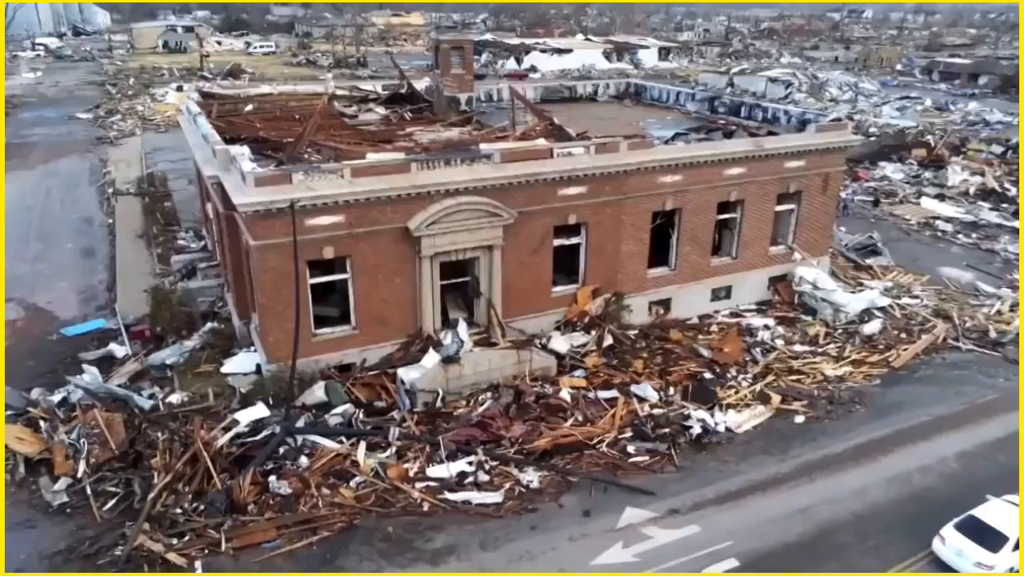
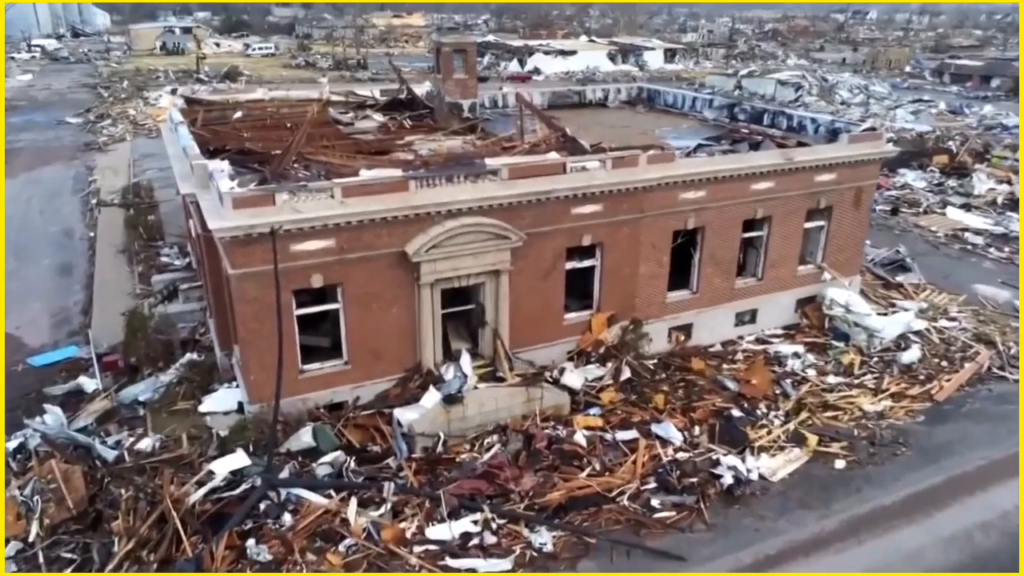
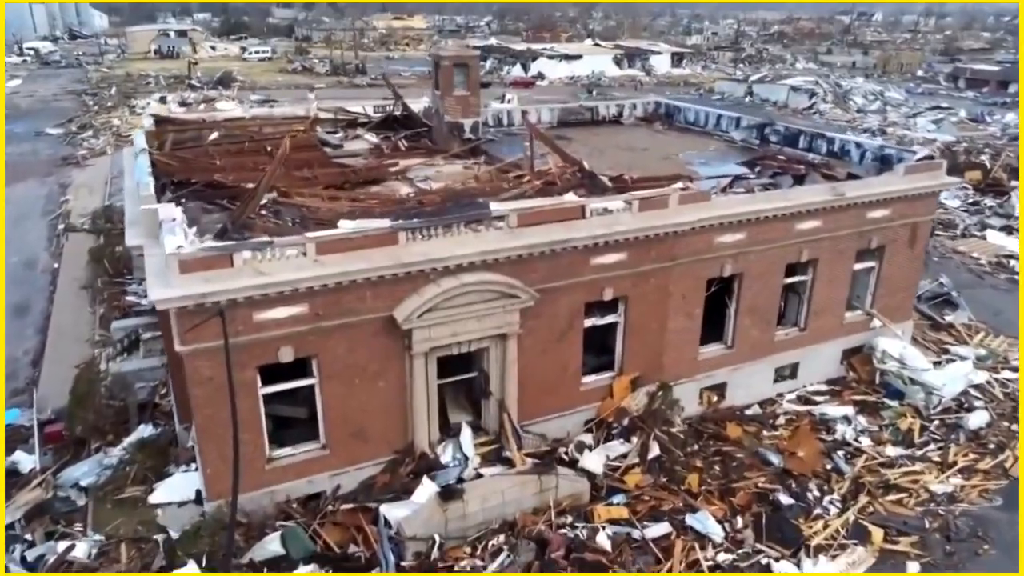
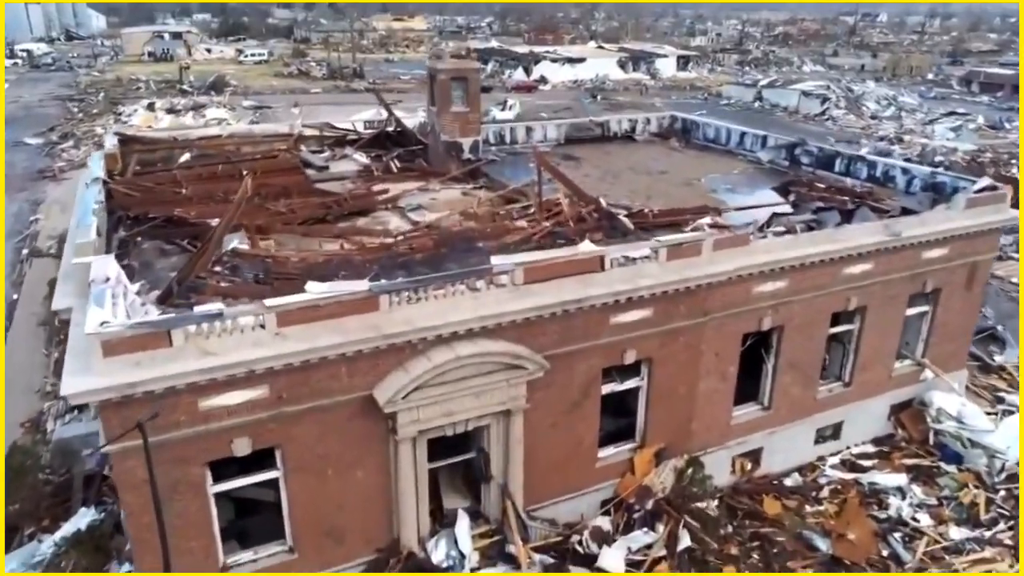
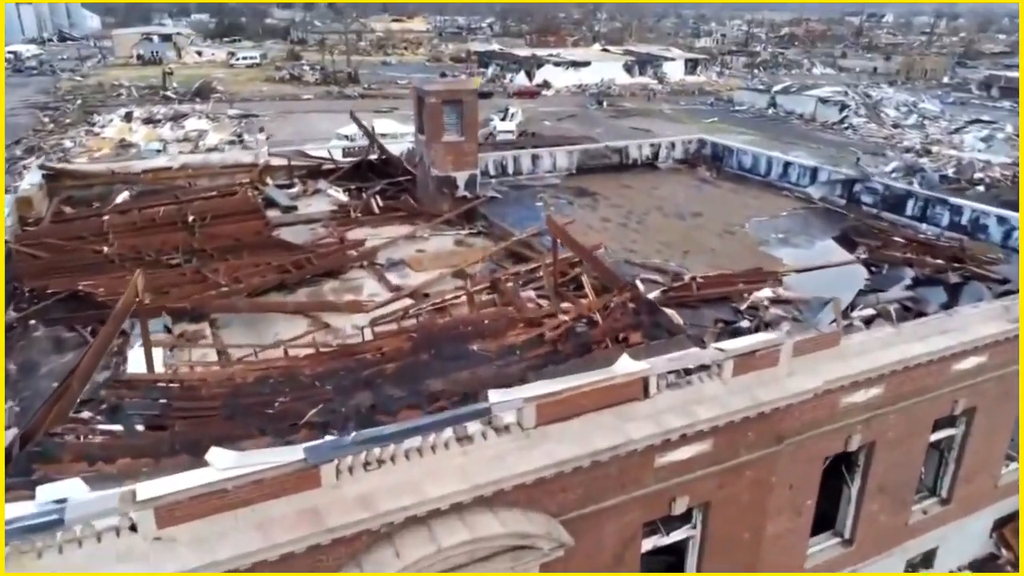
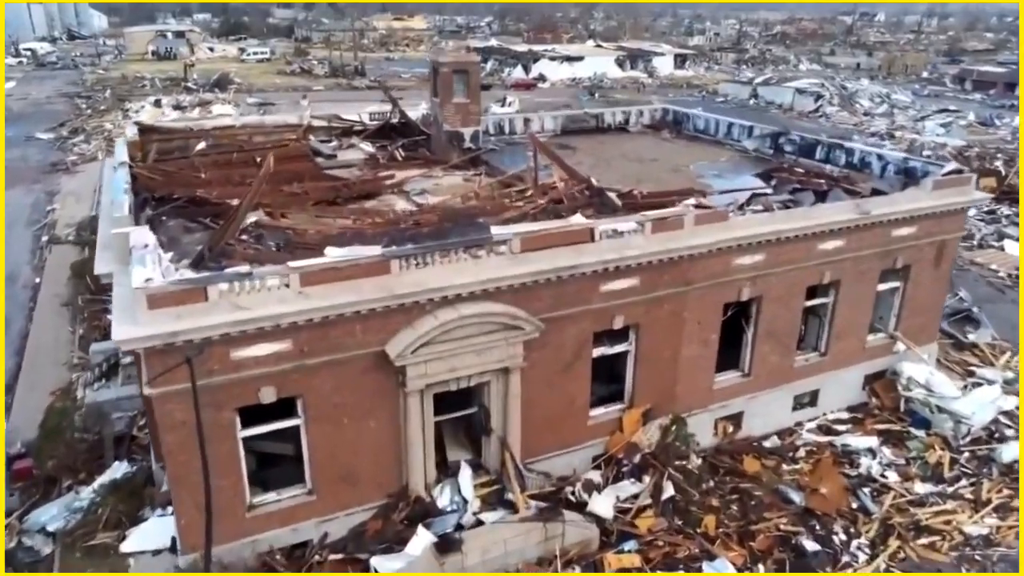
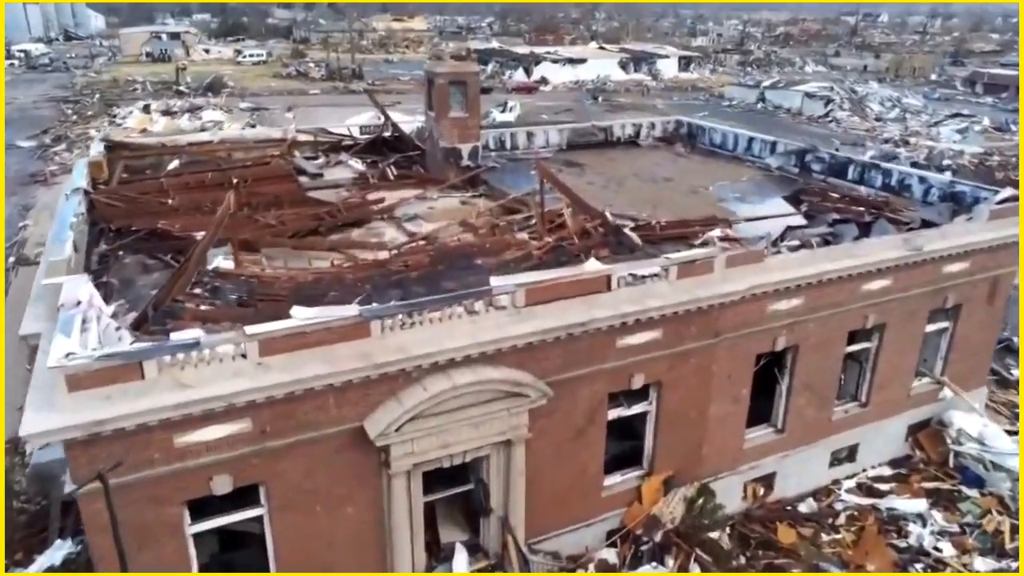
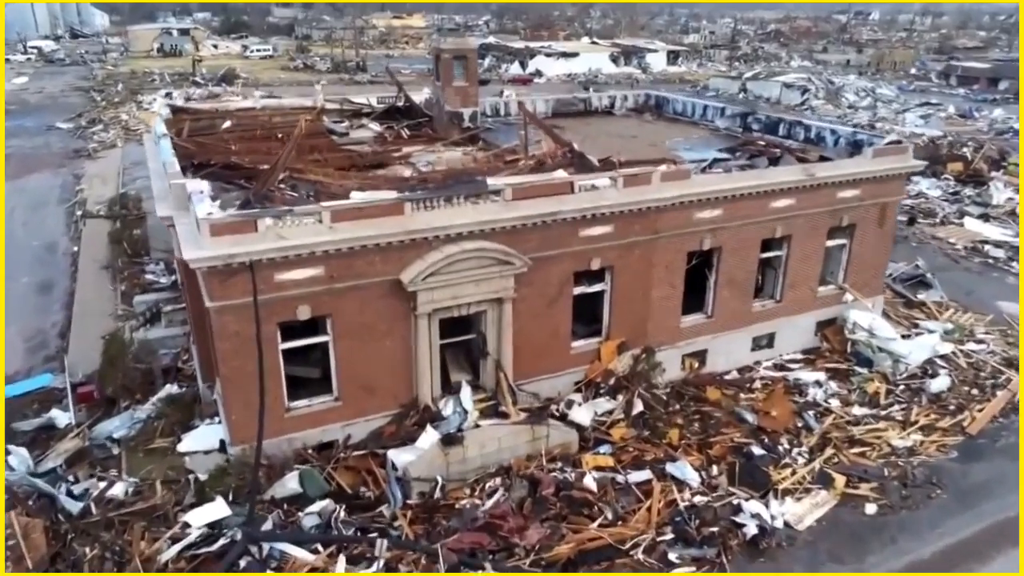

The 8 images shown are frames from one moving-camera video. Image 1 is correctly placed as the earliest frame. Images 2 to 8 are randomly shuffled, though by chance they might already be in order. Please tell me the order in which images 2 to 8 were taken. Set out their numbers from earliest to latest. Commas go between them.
2, 8, 3, 6, 4, 7, 5
